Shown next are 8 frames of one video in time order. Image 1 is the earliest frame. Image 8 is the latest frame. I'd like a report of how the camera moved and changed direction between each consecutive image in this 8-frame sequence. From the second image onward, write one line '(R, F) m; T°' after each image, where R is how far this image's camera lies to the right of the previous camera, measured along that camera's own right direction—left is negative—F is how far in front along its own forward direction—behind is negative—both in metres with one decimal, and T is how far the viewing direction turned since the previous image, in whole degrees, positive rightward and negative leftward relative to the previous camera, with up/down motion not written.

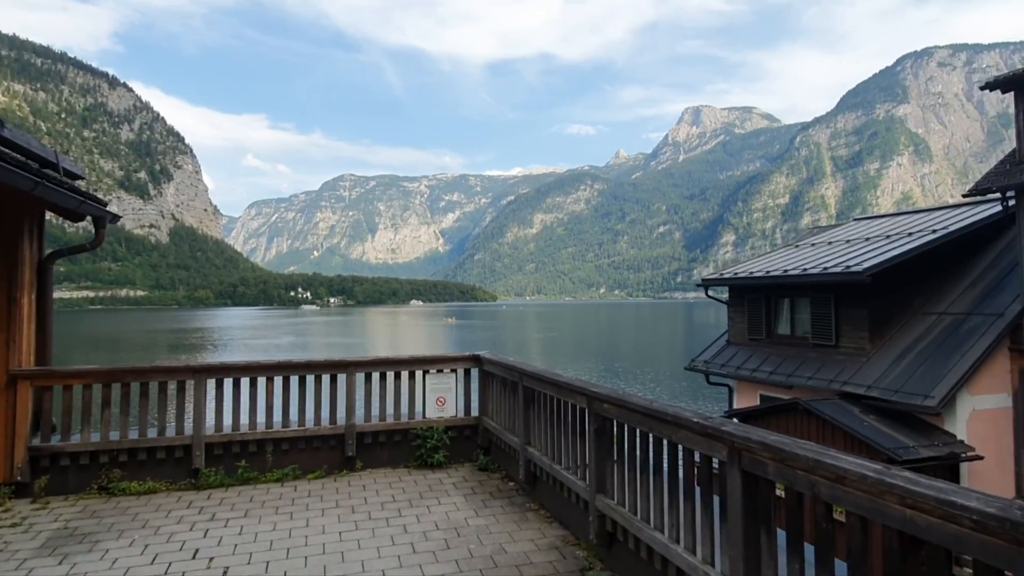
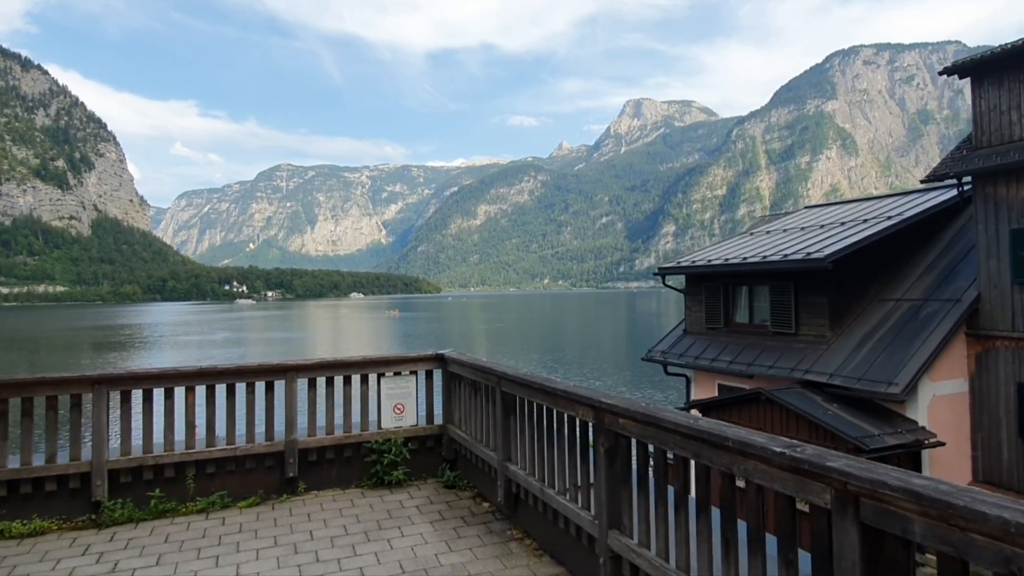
(-0.5, +1.9) m; +5°
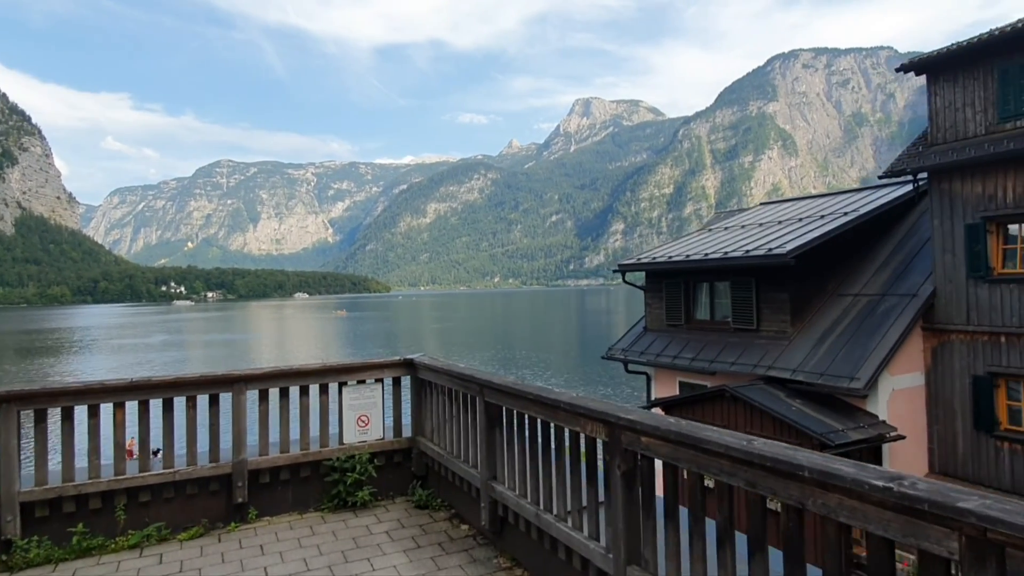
(-0.5, +1.1) m; +5°
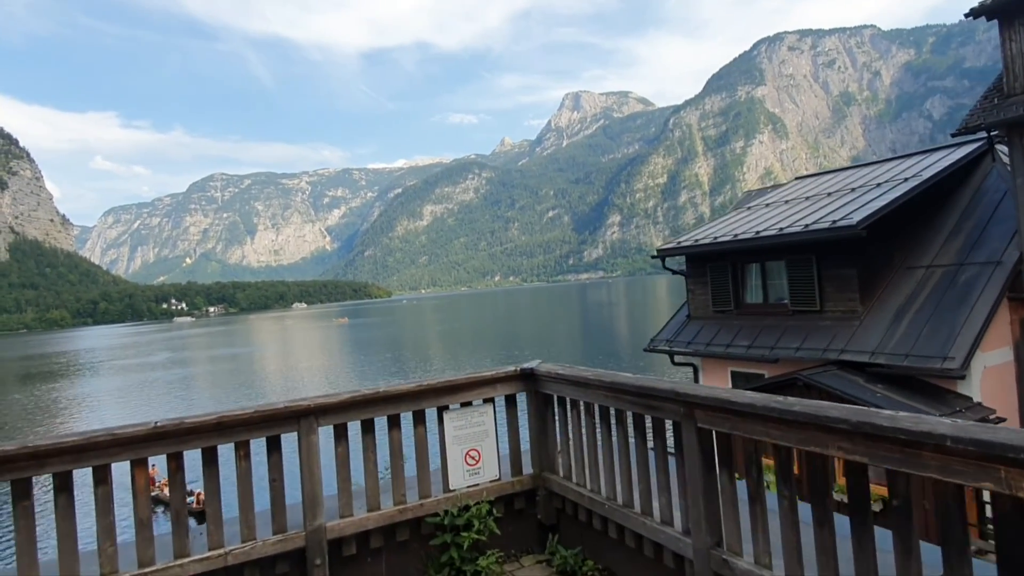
(-2.0, +3.0) m; 0°
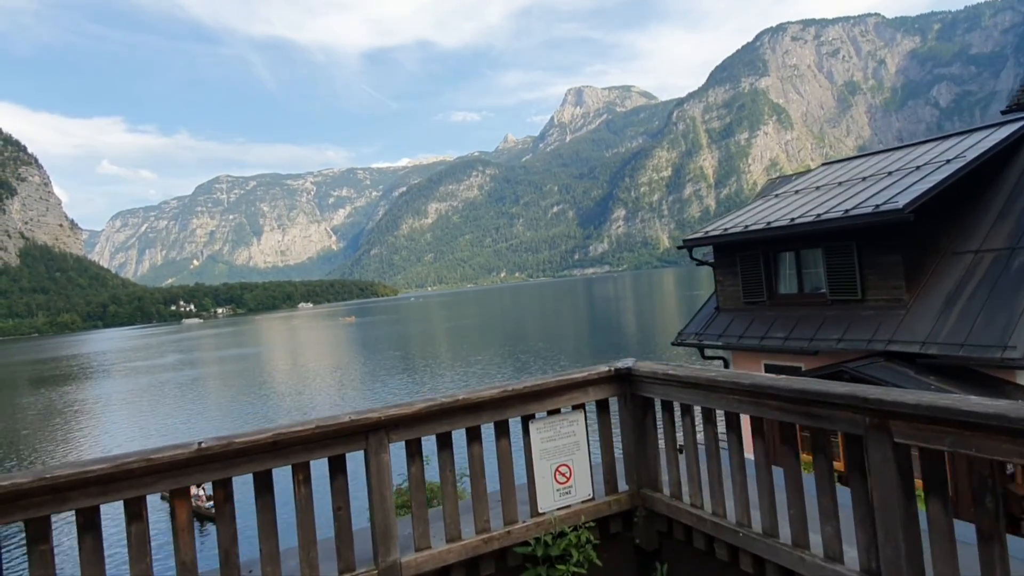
(-1.3, +0.1) m; 0°
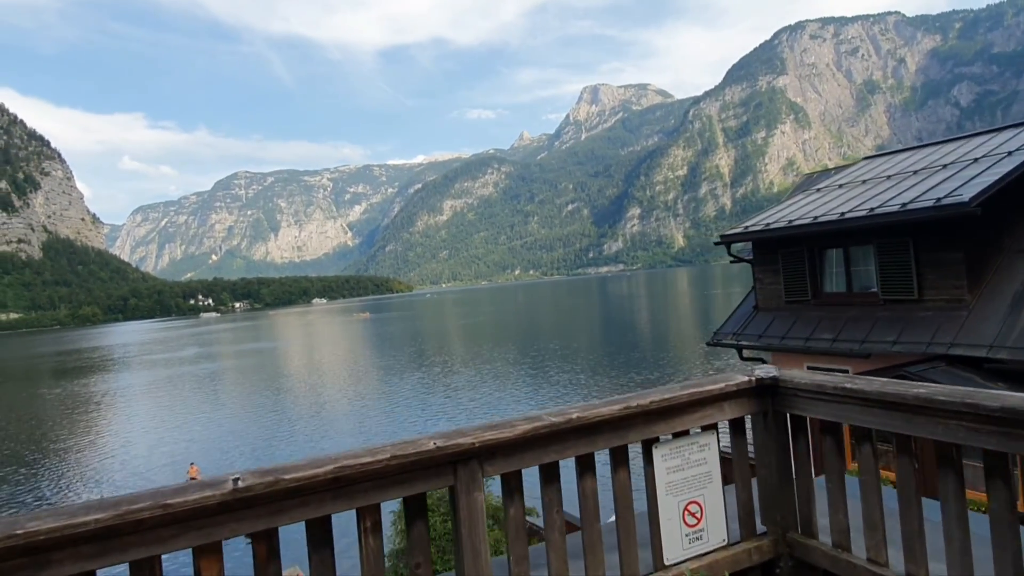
(-1.3, -1.2) m; -1°
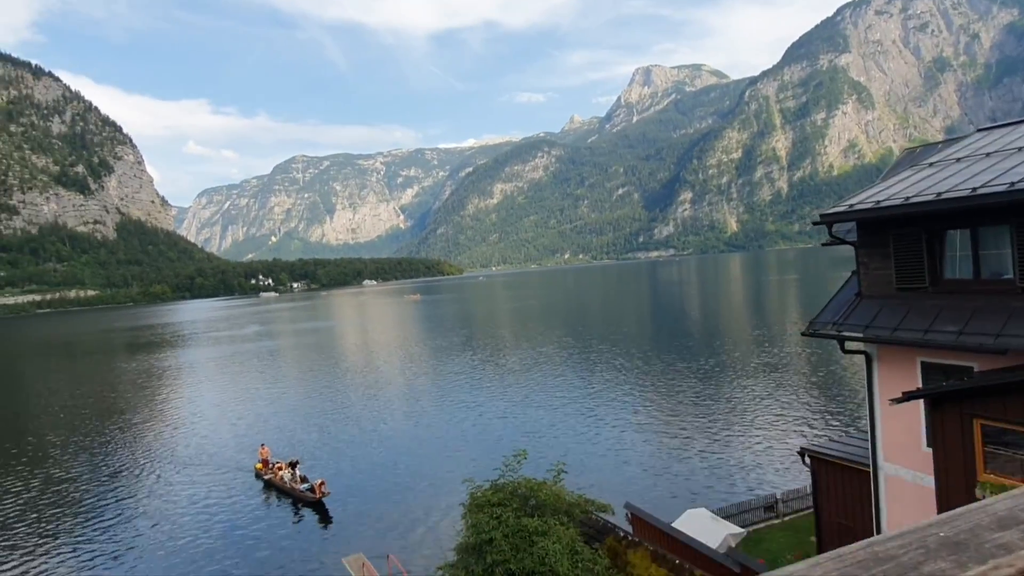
(-4.0, -2.2) m; -4°
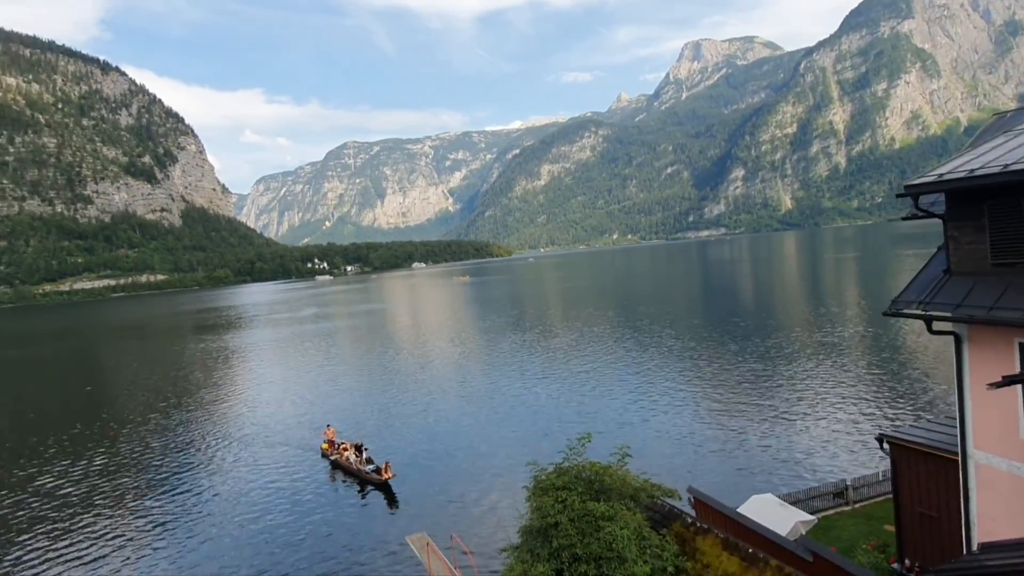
(-3.8, -3.1) m; -4°
